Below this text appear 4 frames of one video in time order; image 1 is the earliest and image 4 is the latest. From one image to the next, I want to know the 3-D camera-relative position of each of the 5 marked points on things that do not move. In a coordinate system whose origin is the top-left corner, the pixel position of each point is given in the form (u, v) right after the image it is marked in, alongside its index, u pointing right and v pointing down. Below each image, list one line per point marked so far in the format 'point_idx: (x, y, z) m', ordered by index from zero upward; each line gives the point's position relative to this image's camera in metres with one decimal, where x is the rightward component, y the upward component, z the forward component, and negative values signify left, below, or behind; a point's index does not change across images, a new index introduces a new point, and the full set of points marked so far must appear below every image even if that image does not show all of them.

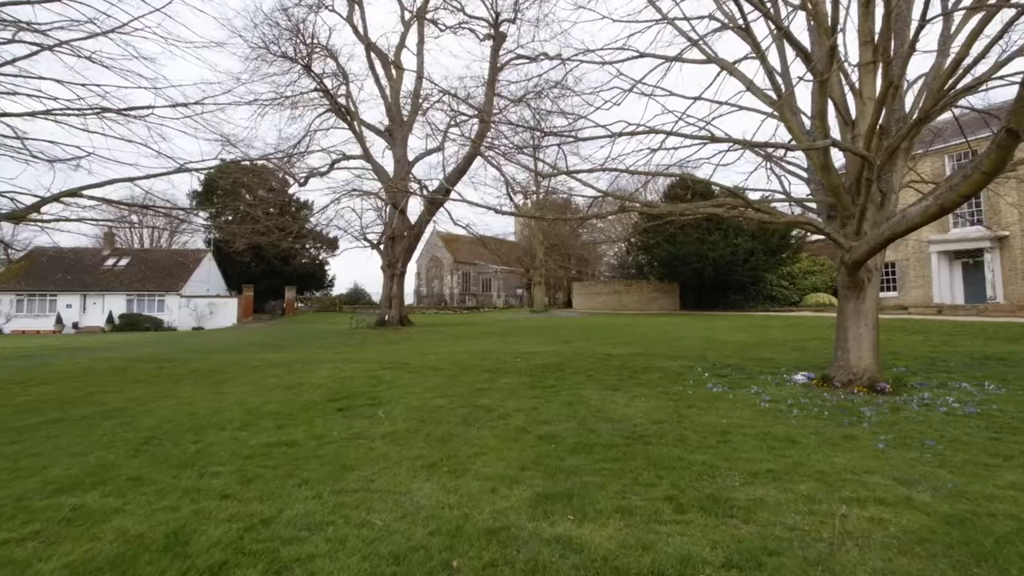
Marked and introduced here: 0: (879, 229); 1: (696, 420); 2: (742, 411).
0: (+5.2, +0.8, +7.3) m
1: (+2.1, -1.5, +5.8) m
2: (+2.7, -1.5, +6.1) m
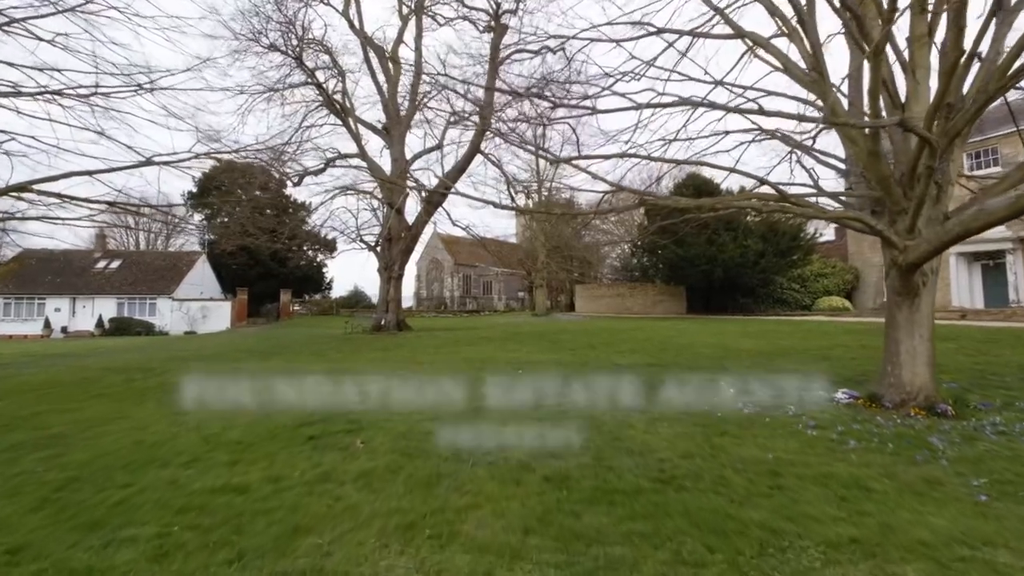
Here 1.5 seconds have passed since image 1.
0: (+5.2, +0.7, +6.3) m
1: (+2.1, -1.6, +4.9) m
2: (+2.8, -1.5, +5.2) m
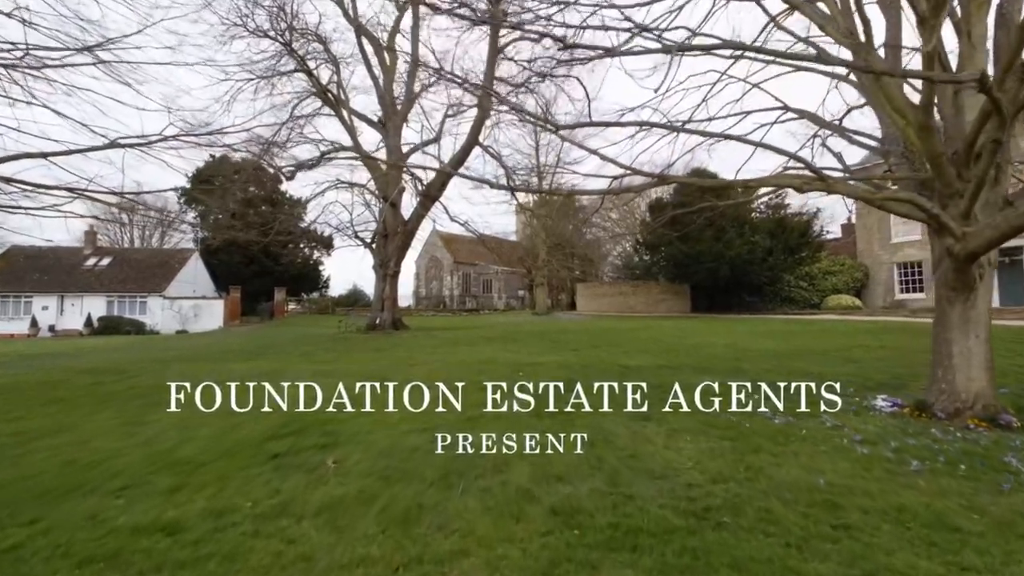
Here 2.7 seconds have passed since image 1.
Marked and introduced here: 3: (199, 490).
0: (+5.2, +0.8, +5.5) m
1: (+2.1, -1.5, +4.1) m
2: (+2.7, -1.5, +4.4) m
3: (-2.4, -1.5, +3.9) m
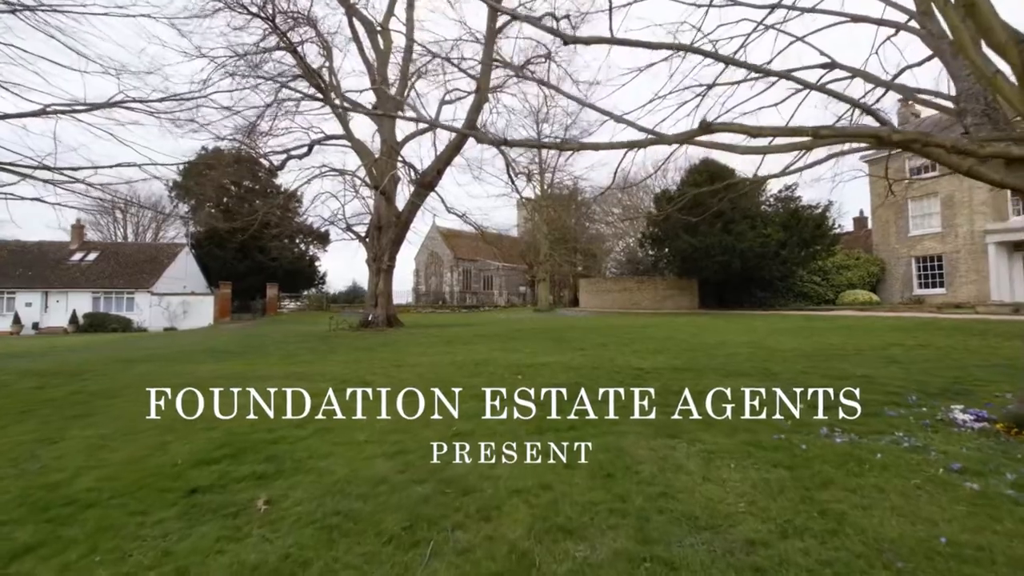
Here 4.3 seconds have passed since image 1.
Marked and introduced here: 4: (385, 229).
0: (+5.1, +0.9, +4.3) m
1: (+2.1, -1.4, +2.9) m
2: (+2.7, -1.4, +3.2) m
3: (-2.4, -1.4, +2.7) m
4: (-4.9, +2.3, +19.7) m
